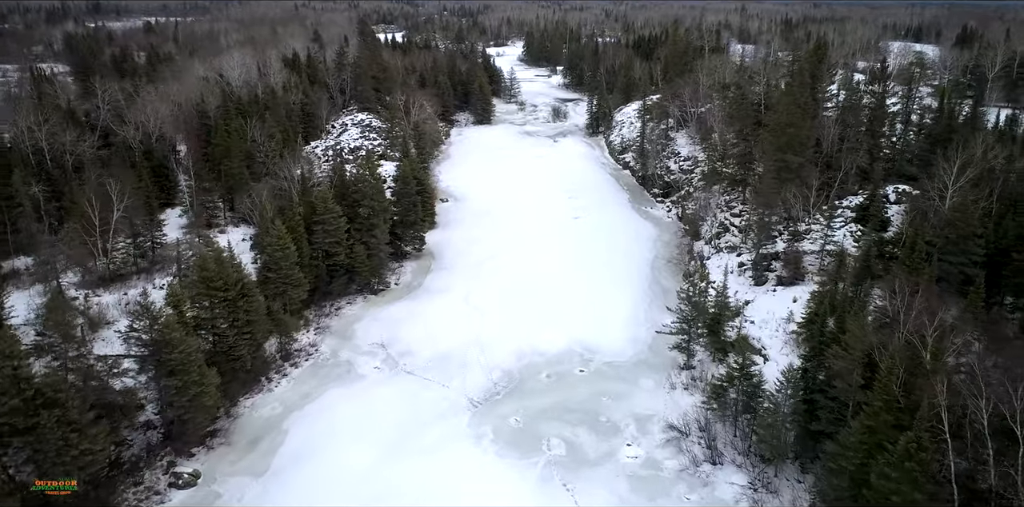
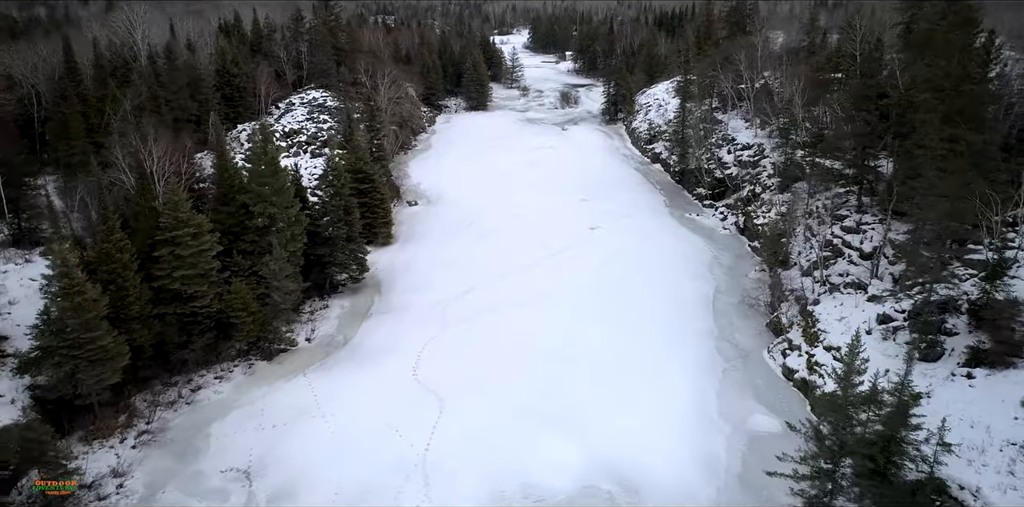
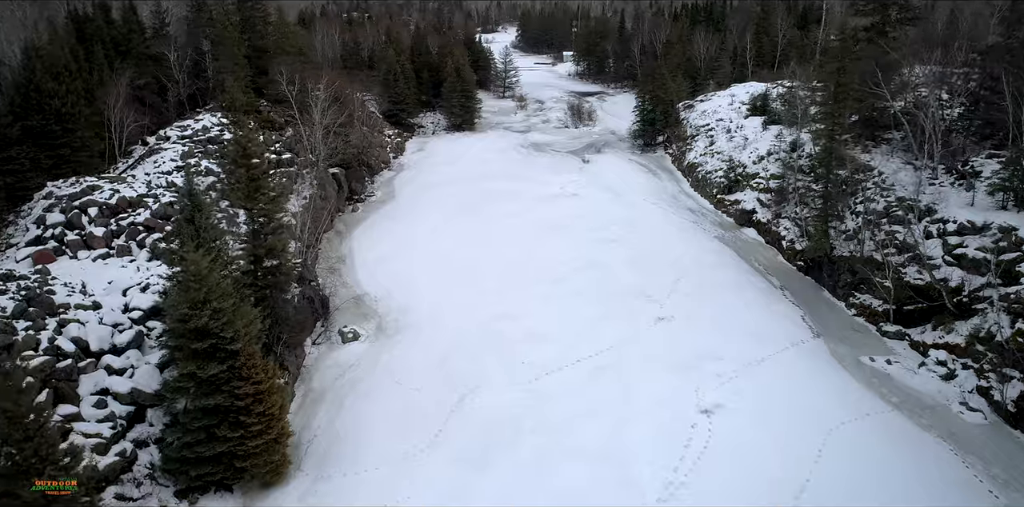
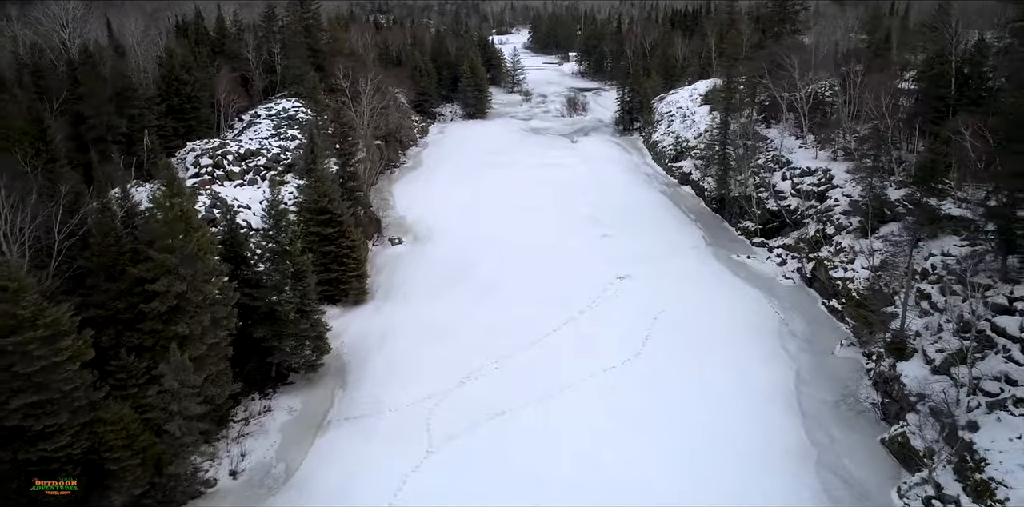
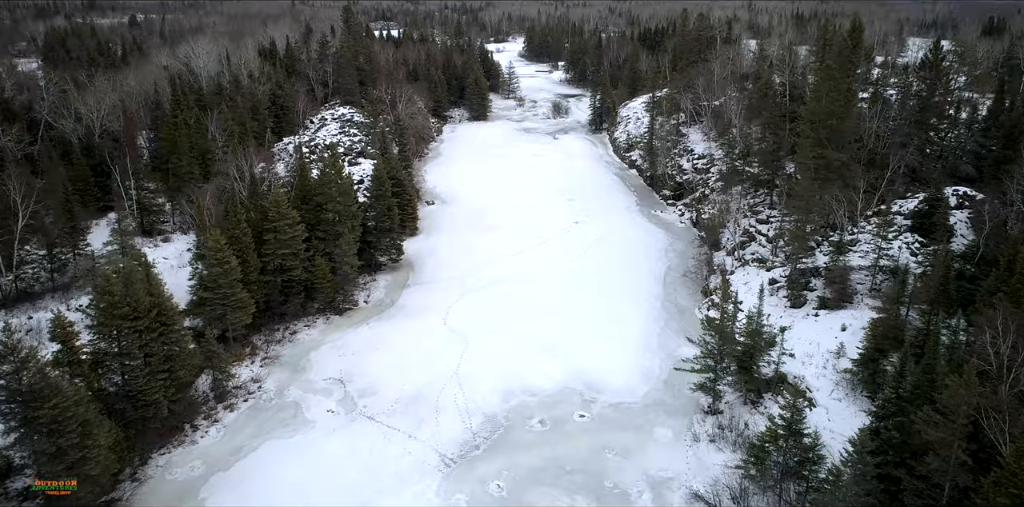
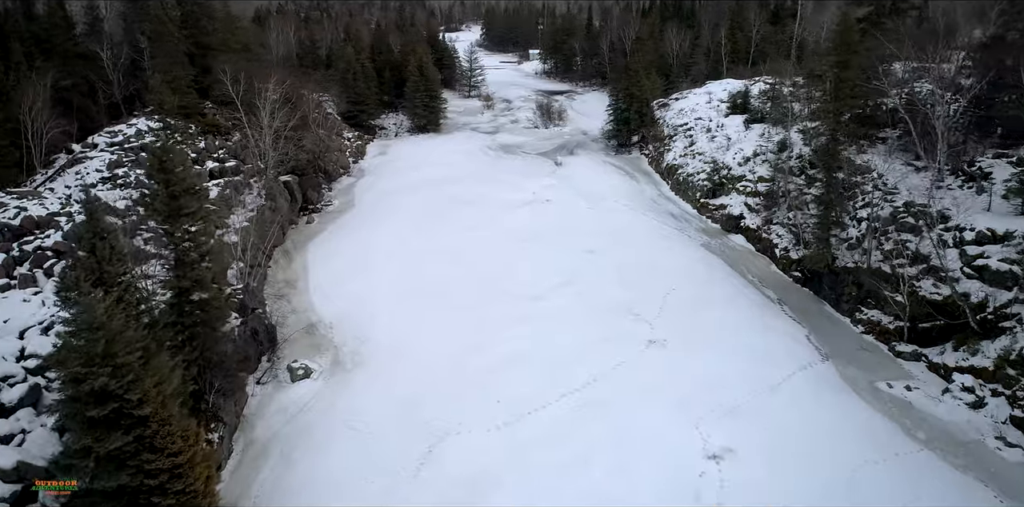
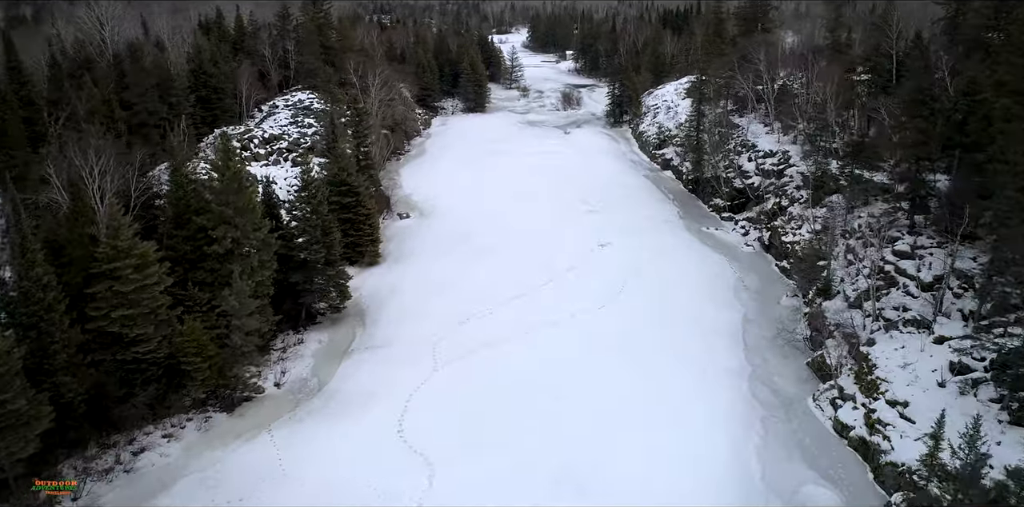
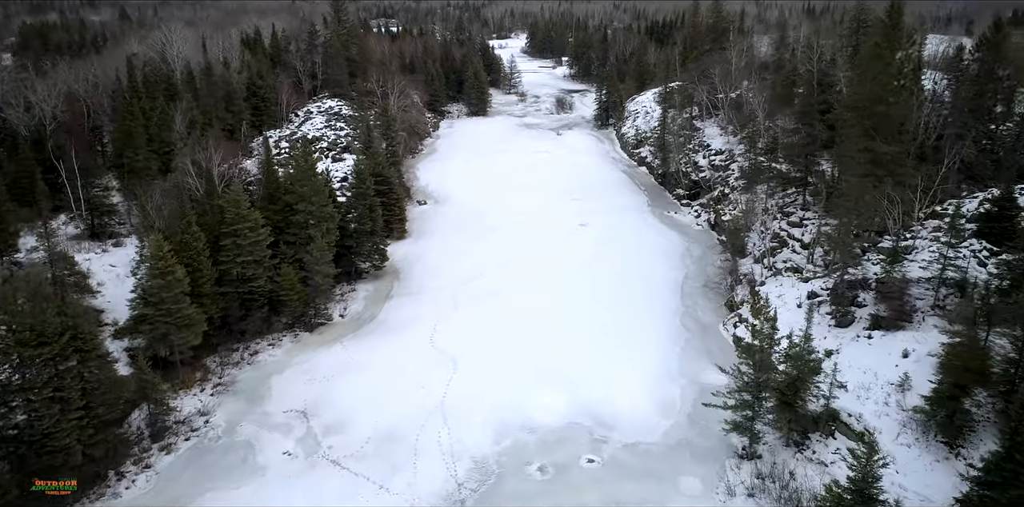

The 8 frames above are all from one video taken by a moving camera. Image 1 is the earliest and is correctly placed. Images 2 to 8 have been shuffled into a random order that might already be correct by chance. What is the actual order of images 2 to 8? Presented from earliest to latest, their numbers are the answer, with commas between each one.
5, 8, 2, 7, 4, 3, 6
